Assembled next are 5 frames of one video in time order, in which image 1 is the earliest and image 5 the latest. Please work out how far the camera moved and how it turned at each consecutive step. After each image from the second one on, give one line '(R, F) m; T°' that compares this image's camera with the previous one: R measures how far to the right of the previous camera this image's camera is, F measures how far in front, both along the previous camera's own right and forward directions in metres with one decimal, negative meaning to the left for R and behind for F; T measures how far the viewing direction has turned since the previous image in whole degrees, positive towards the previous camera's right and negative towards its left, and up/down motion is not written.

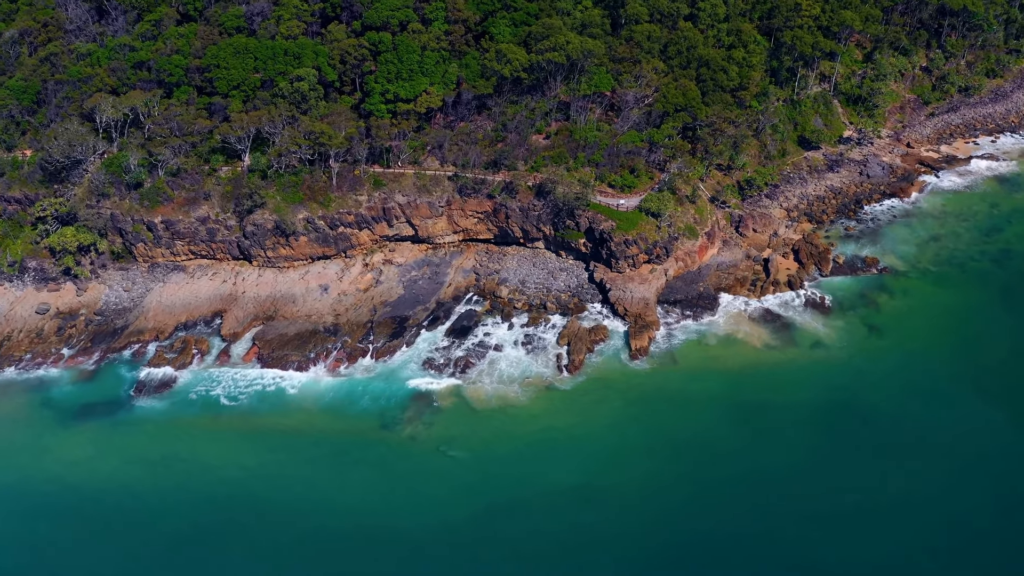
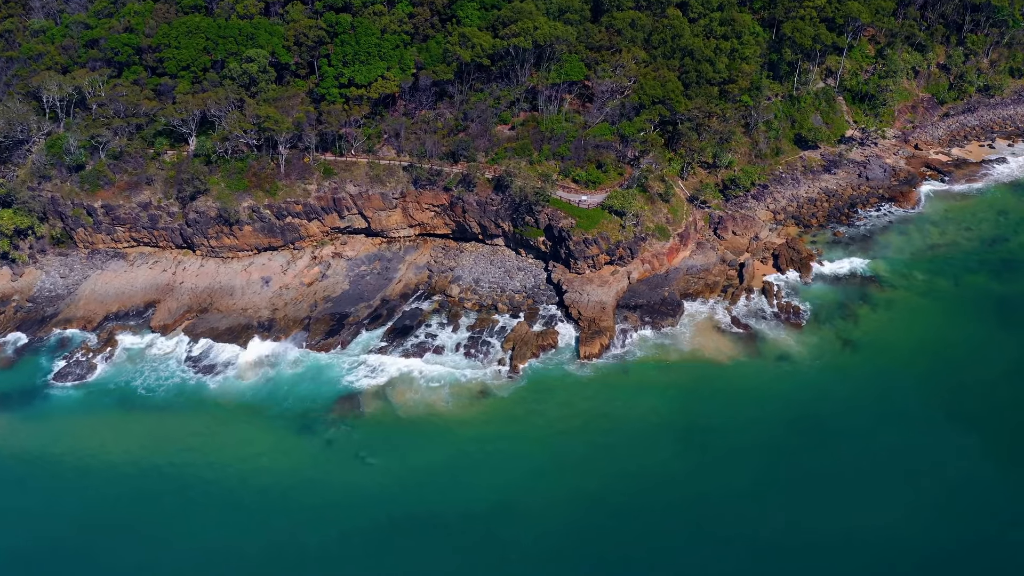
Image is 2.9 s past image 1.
(+6.4, +3.6) m; -2°
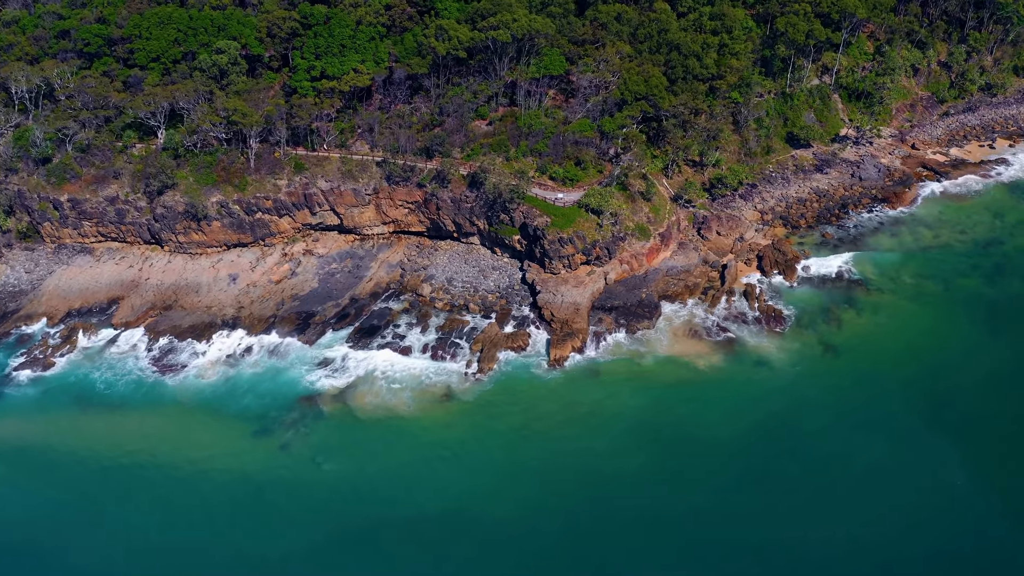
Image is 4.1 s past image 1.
(+3.0, +1.5) m; -1°
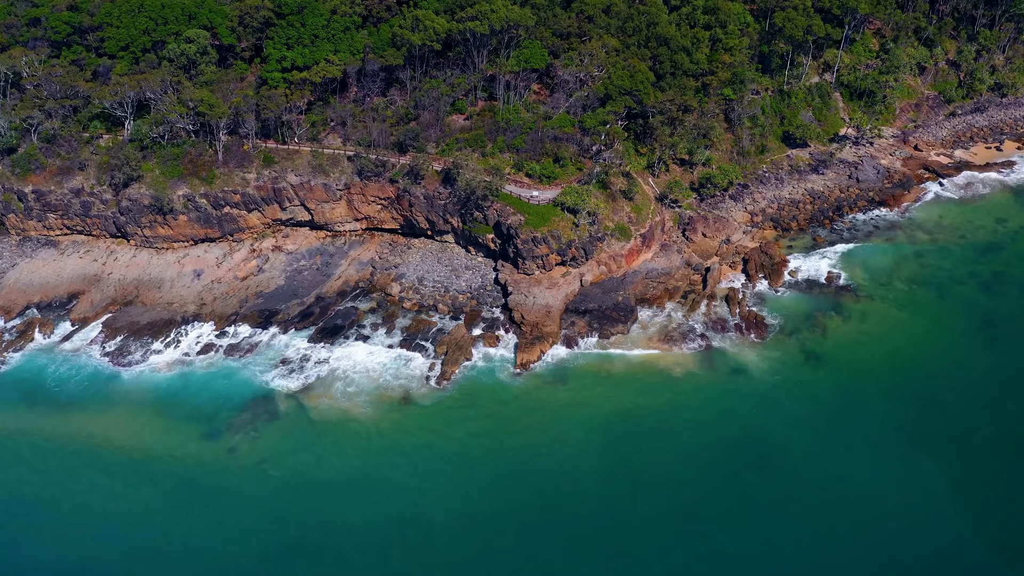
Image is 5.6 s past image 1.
(+3.3, +1.9) m; -1°
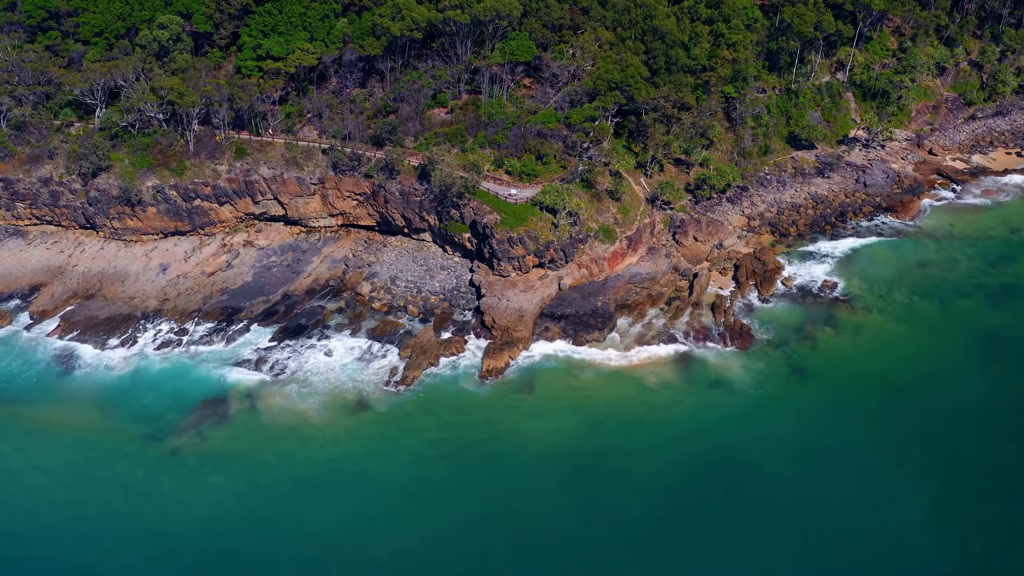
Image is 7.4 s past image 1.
(+3.4, +2.5) m; -2°
